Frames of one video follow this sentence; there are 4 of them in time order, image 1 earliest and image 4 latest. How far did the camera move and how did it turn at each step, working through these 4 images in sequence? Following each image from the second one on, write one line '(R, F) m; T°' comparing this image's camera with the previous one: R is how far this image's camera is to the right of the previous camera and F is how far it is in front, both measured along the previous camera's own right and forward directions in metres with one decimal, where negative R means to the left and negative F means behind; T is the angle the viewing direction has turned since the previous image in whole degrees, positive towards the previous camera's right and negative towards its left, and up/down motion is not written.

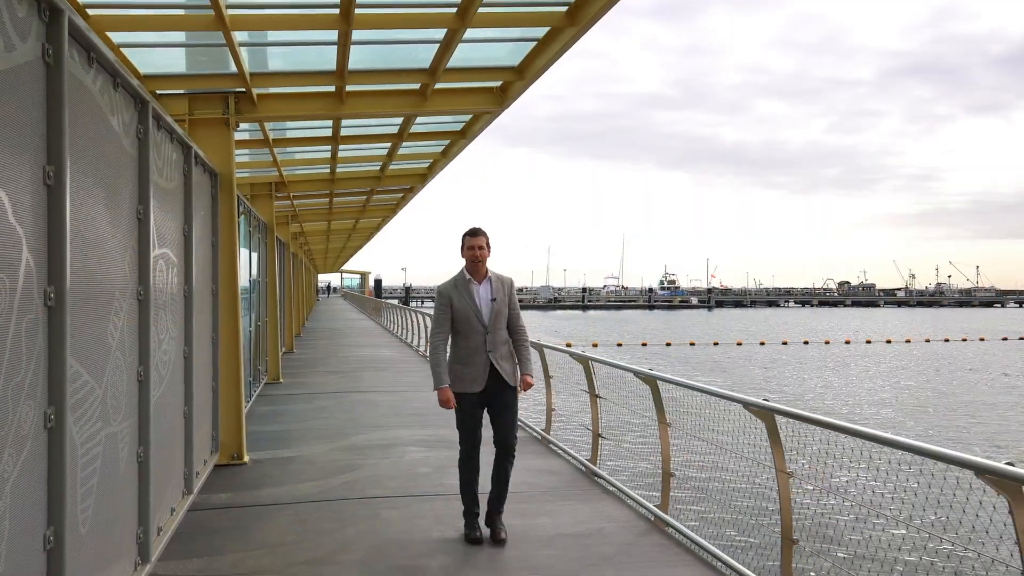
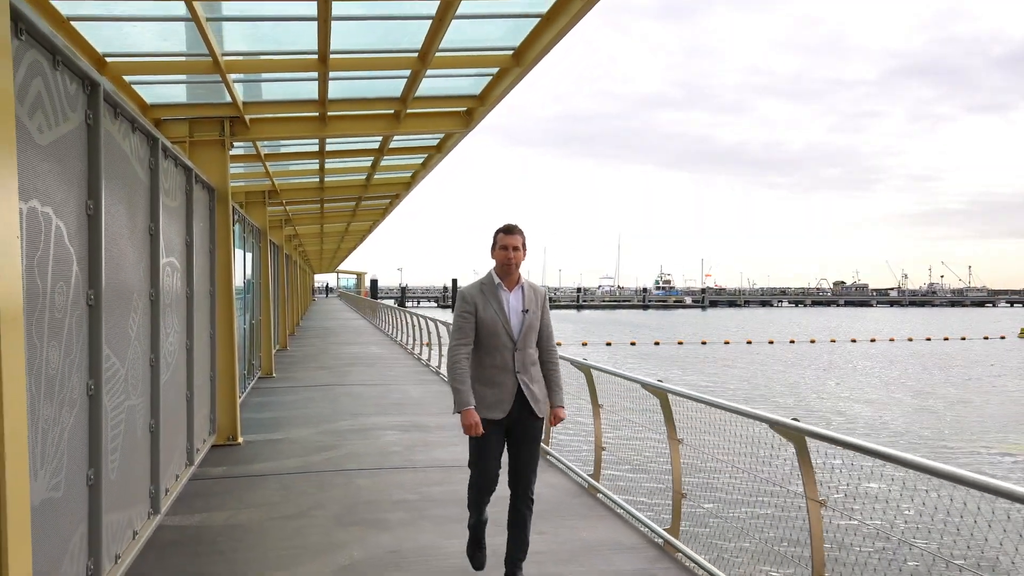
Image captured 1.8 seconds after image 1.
(+0.3, -0.9) m; 0°
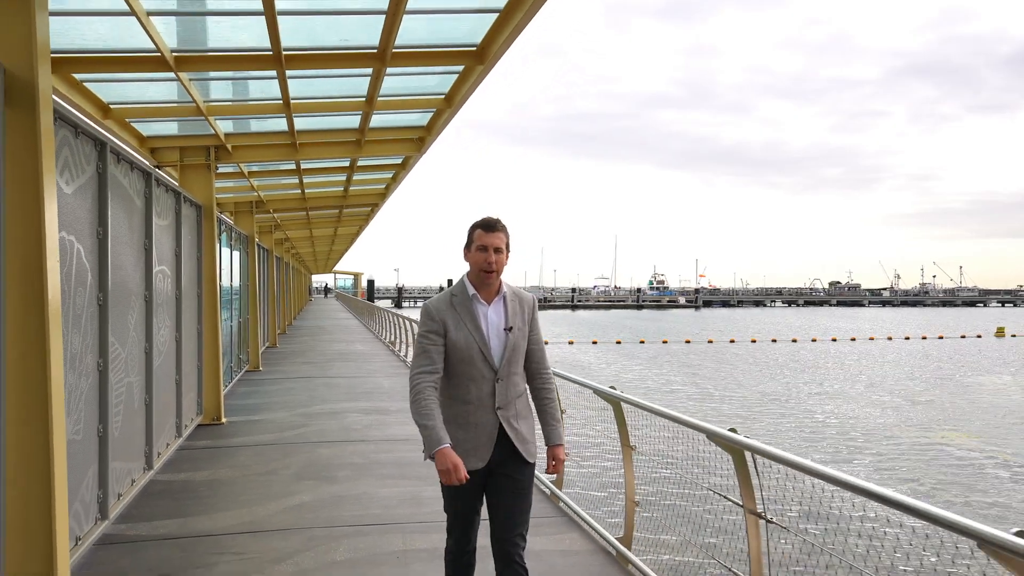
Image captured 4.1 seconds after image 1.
(+0.6, -1.2) m; 0°
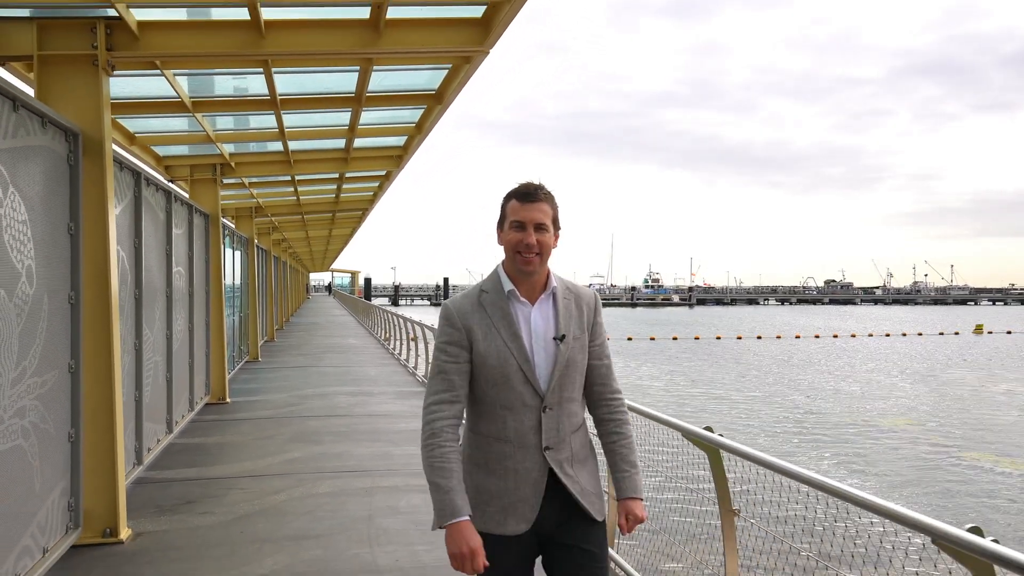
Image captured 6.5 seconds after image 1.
(+0.4, -1.3) m; 0°
